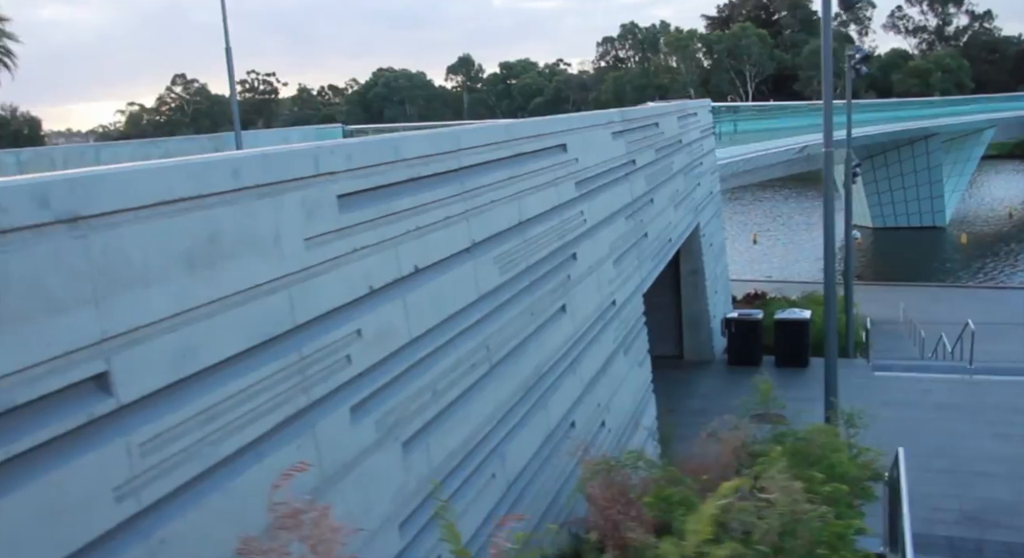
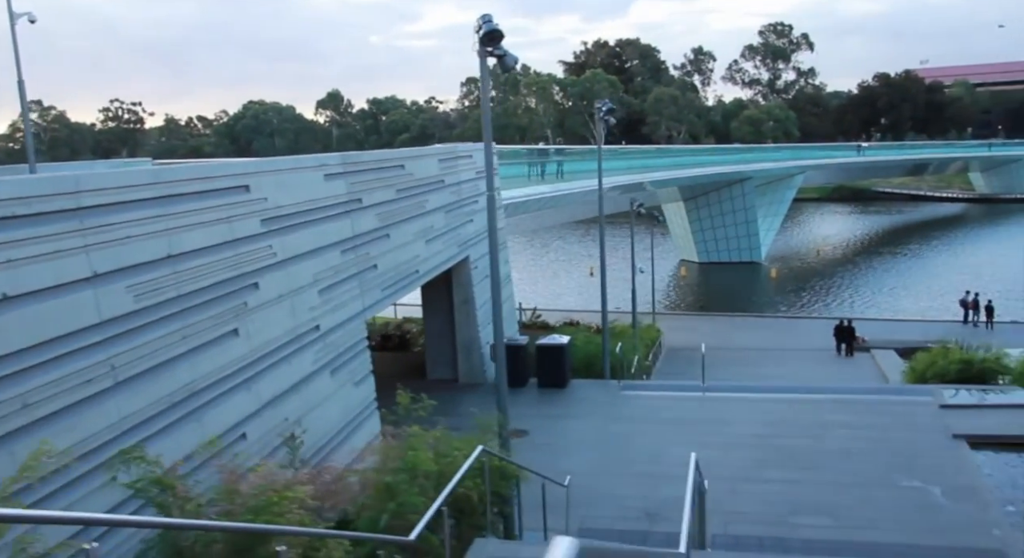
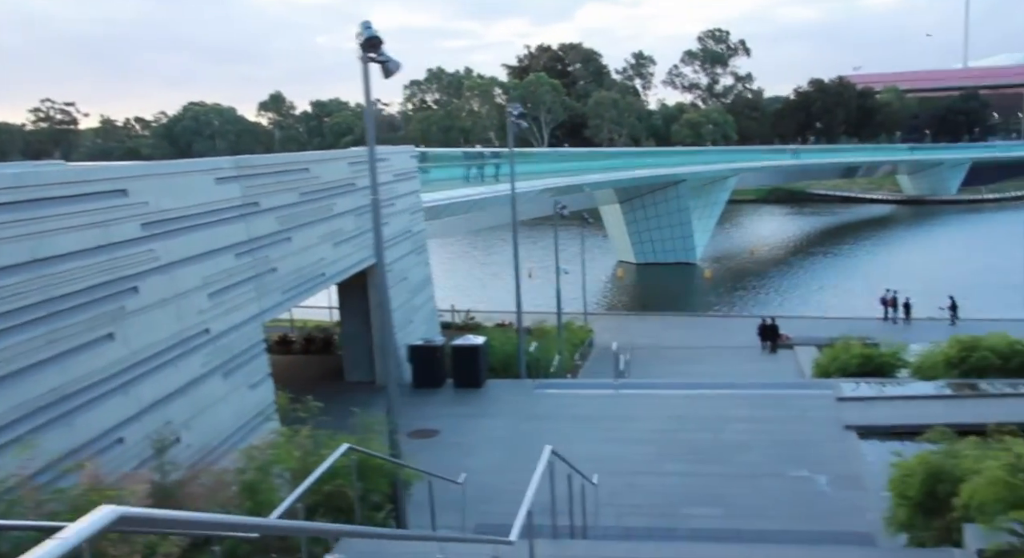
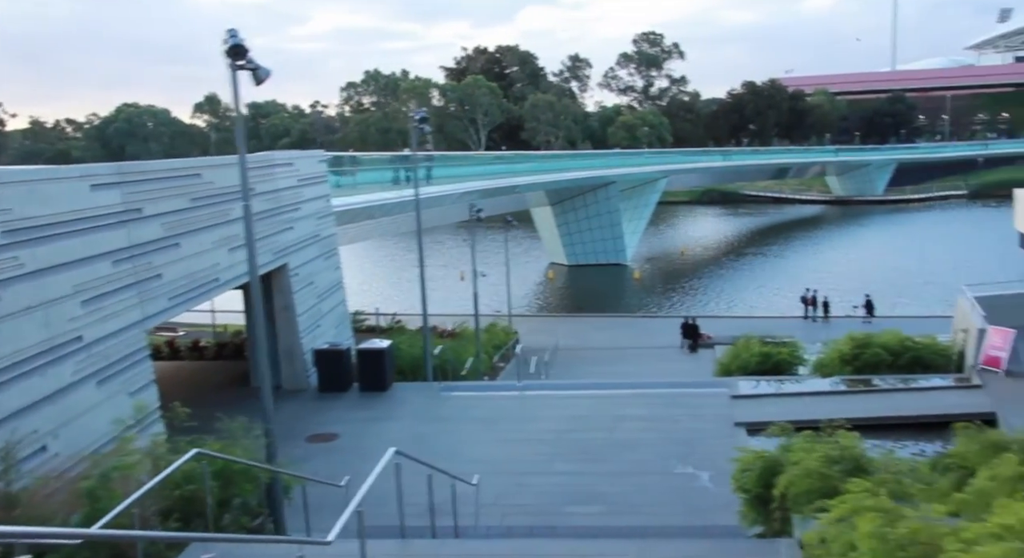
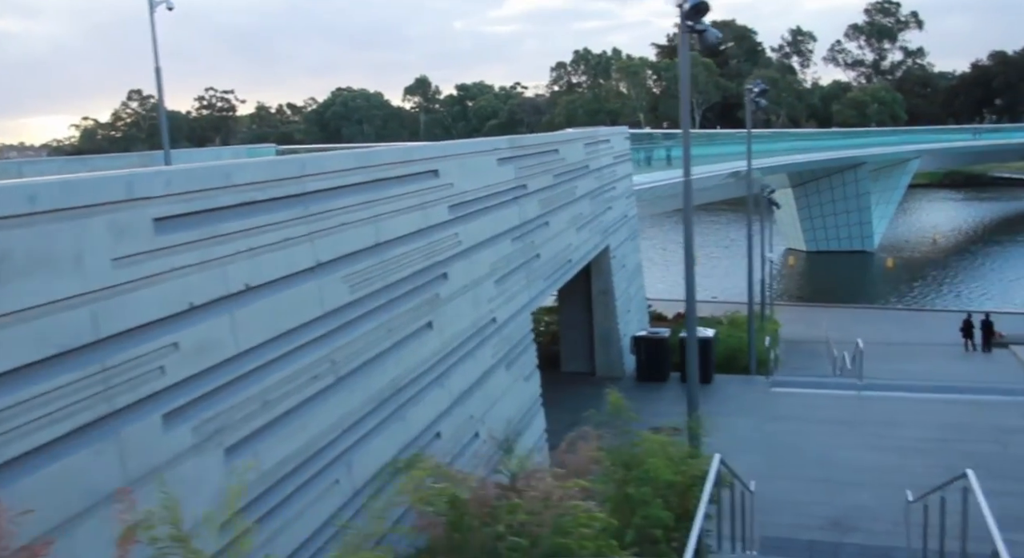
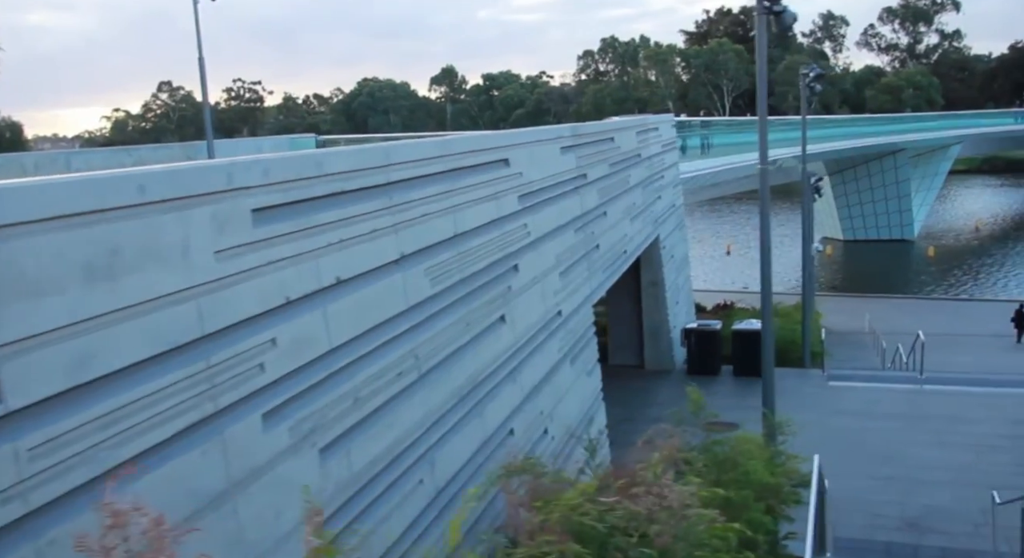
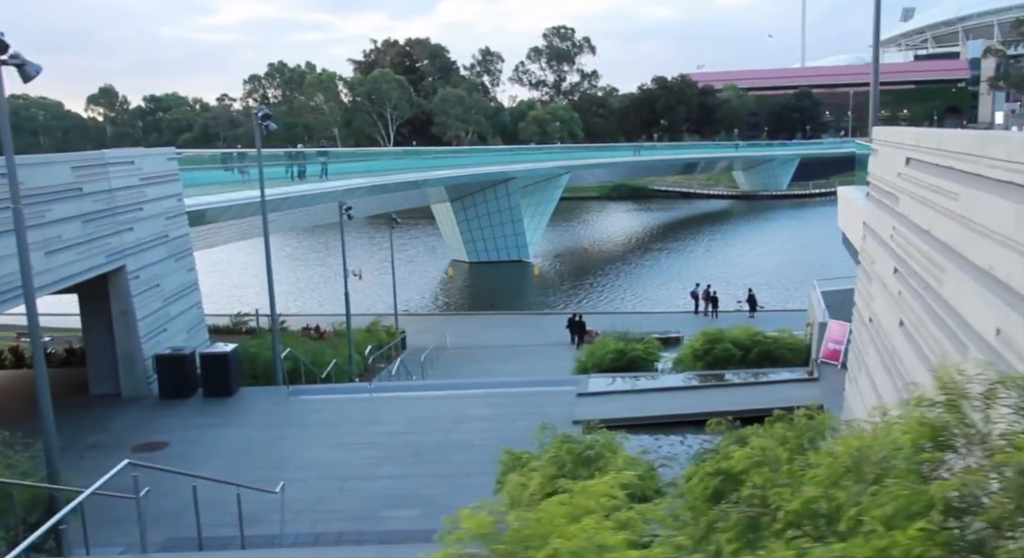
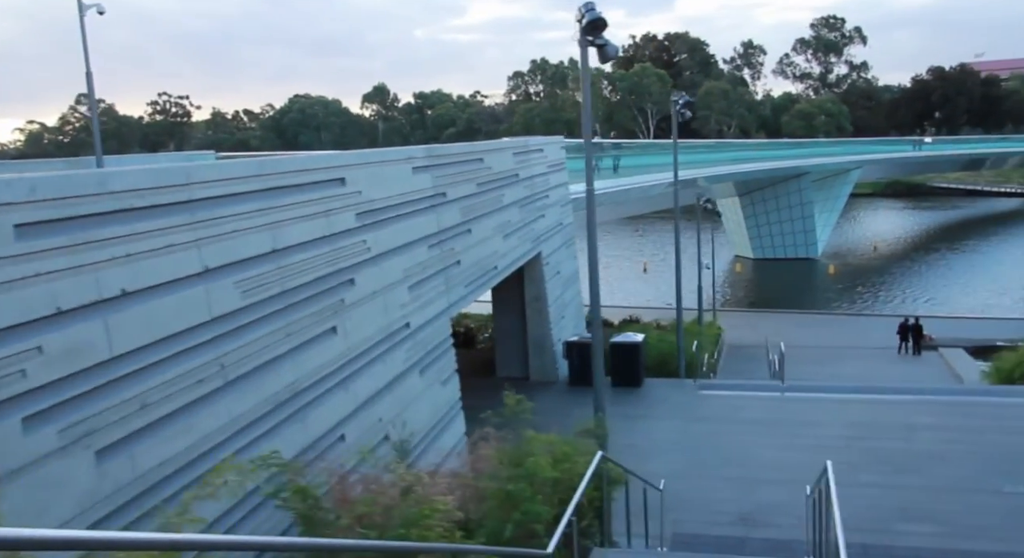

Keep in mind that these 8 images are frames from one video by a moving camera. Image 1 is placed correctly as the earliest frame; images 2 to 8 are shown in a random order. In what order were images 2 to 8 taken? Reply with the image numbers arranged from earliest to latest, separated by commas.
6, 5, 8, 2, 3, 4, 7
